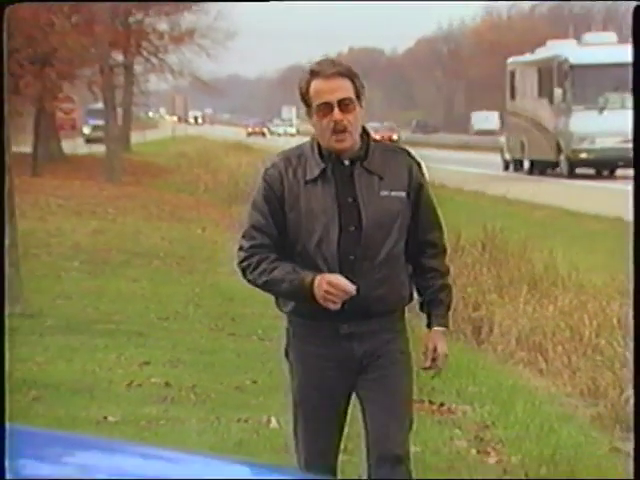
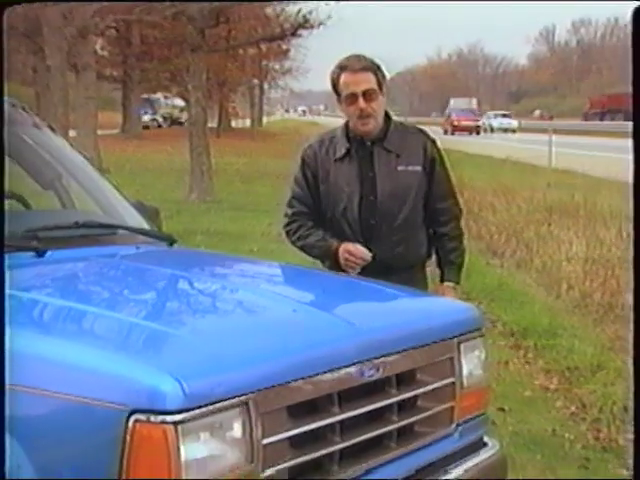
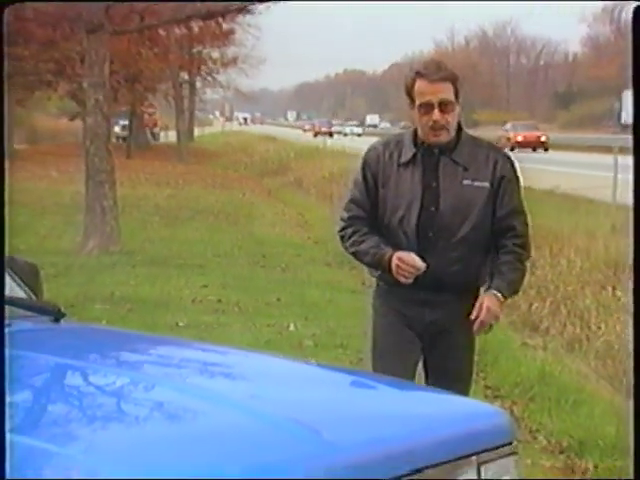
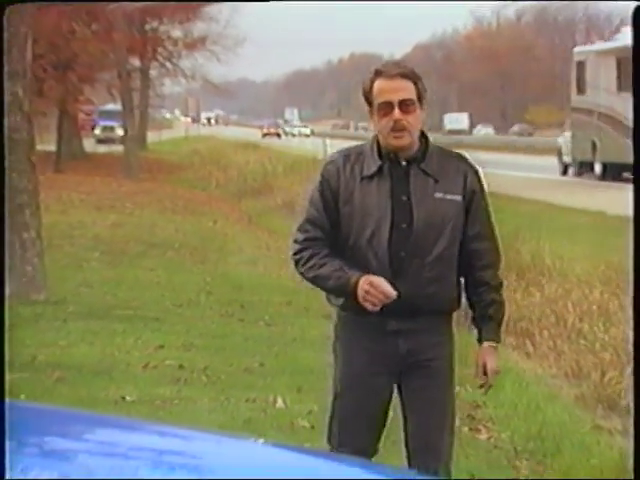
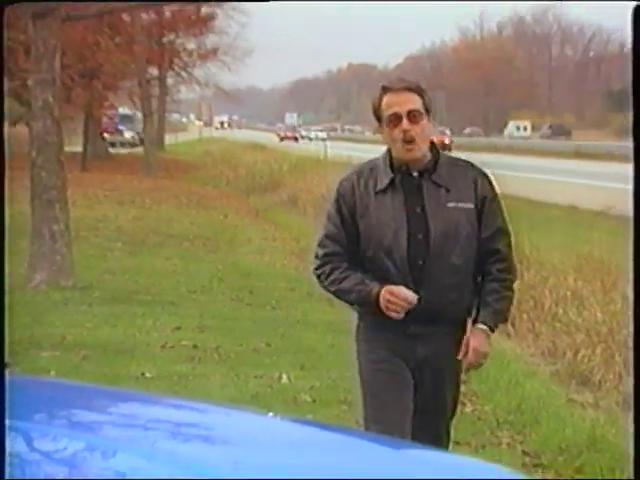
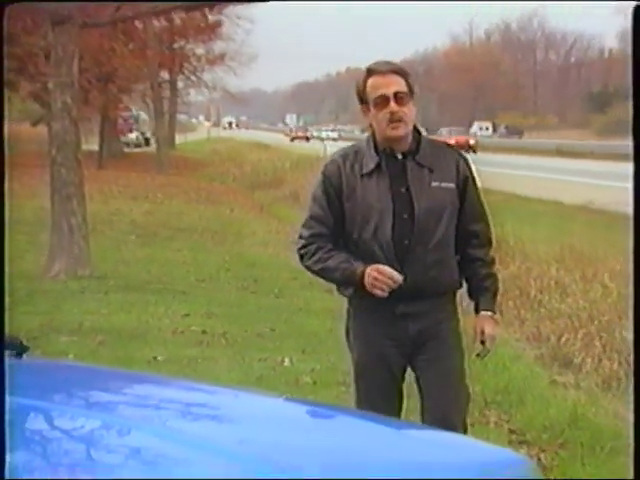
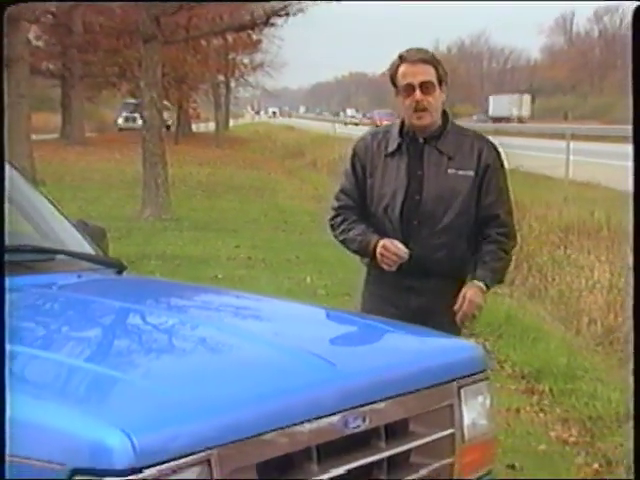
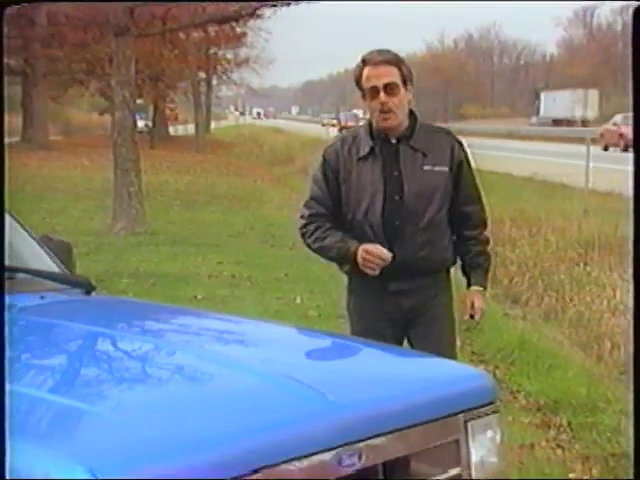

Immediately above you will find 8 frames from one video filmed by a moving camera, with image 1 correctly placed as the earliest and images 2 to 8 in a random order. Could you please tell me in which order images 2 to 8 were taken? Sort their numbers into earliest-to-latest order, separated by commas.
4, 5, 6, 3, 8, 7, 2
